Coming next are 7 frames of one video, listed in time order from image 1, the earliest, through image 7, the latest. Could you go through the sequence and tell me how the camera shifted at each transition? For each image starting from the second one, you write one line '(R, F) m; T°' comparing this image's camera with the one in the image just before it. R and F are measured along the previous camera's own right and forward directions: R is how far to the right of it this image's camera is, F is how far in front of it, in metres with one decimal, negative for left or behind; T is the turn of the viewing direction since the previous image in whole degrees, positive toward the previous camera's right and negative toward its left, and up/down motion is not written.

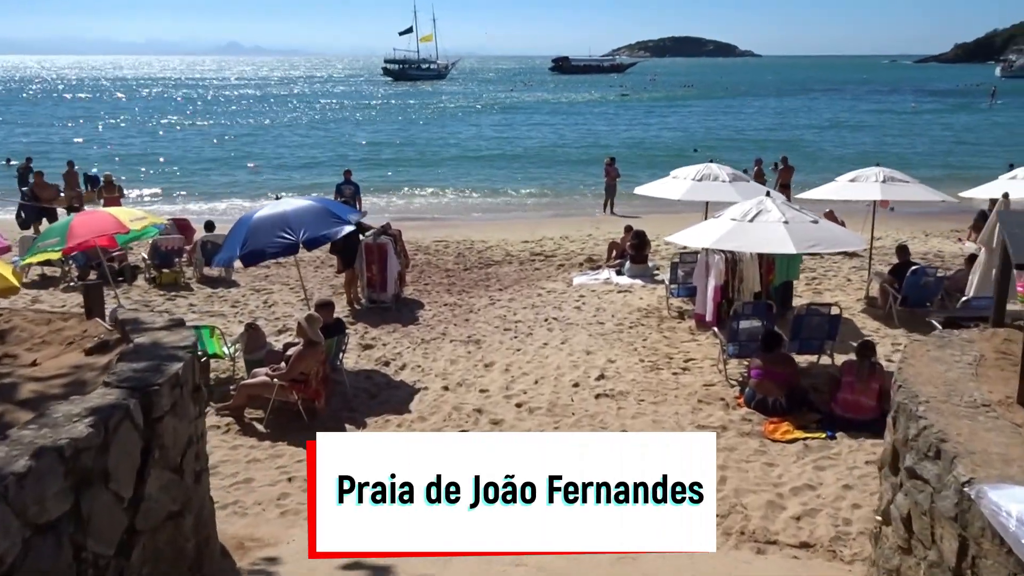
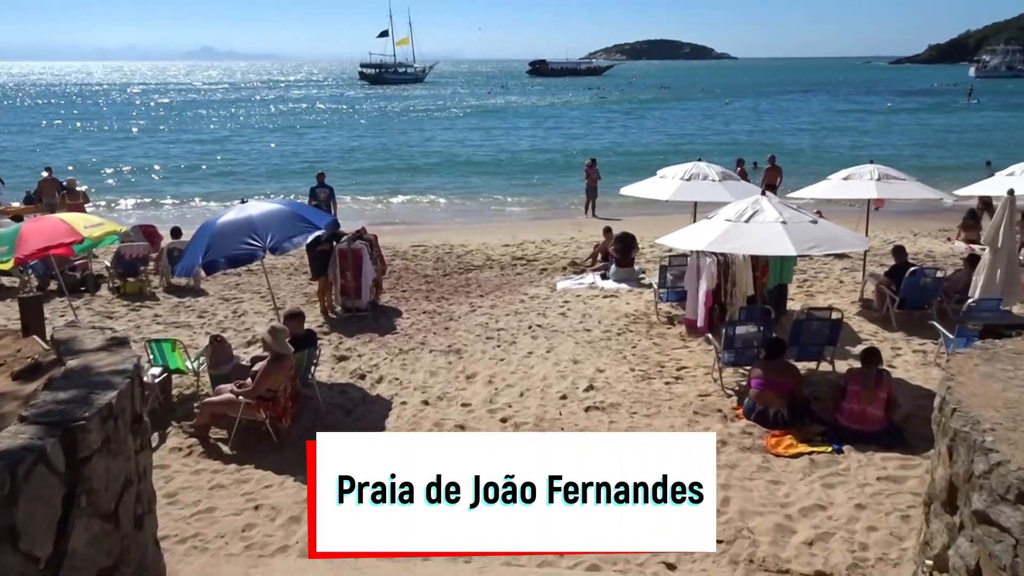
(0.0, +0.4) m; +1°
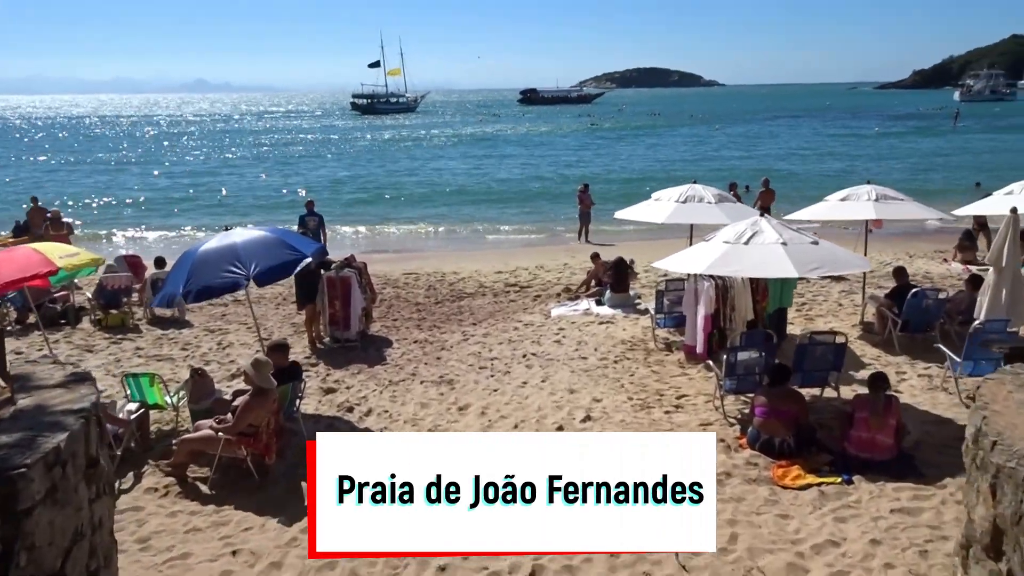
(0.0, +0.2) m; 0°
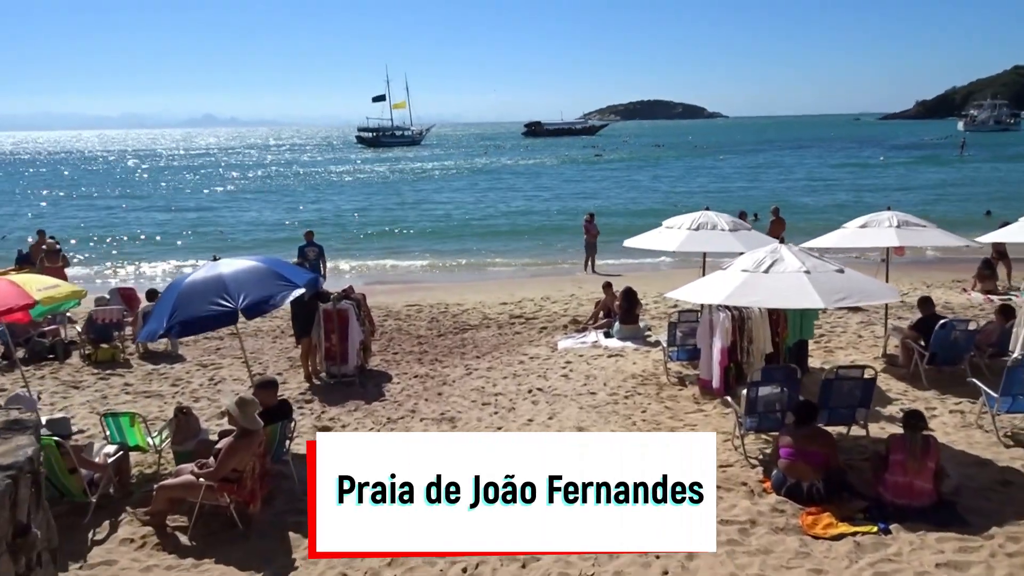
(0.0, +0.4) m; 0°
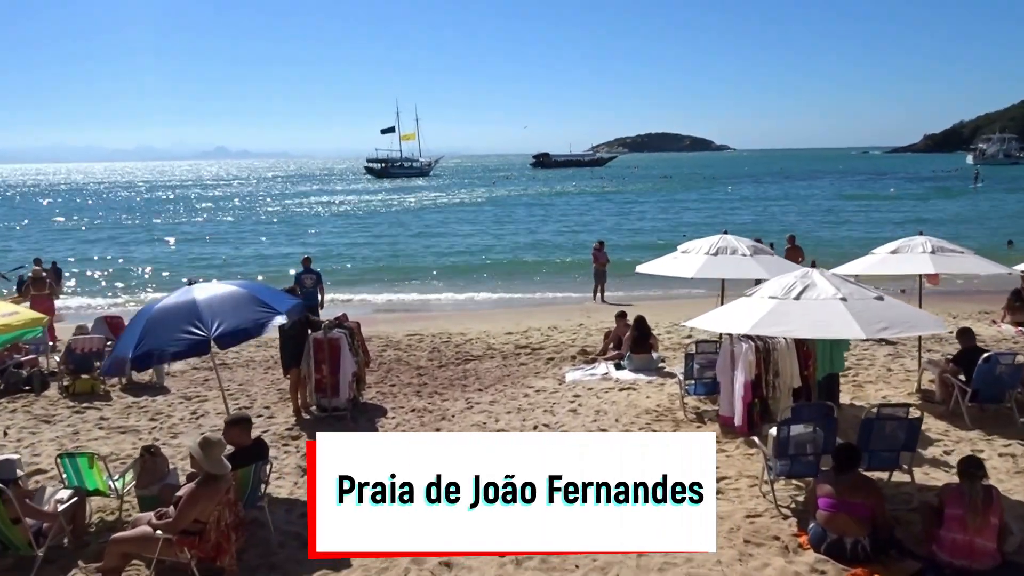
(0.0, +0.6) m; -1°
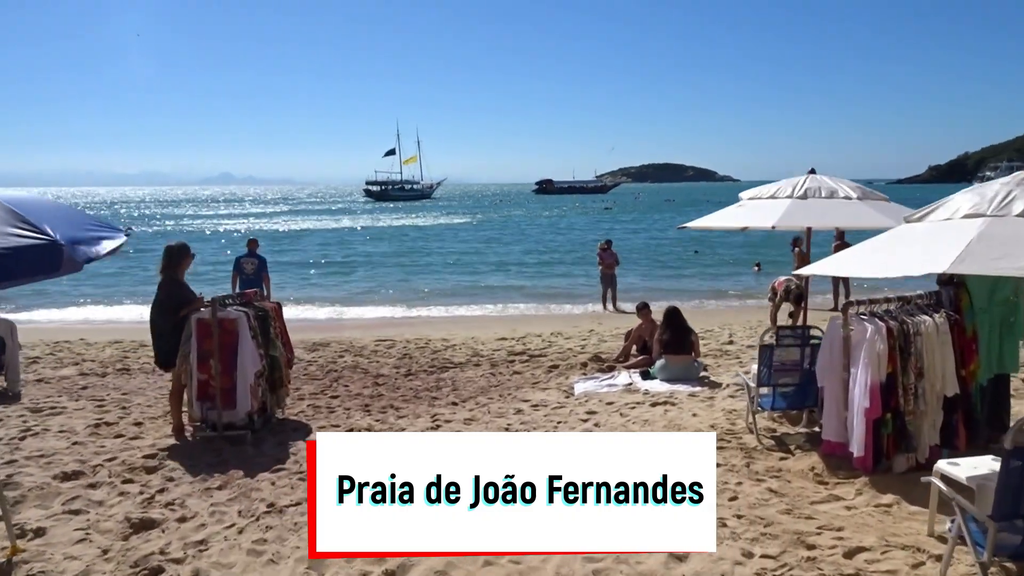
(+0.1, +2.6) m; 0°
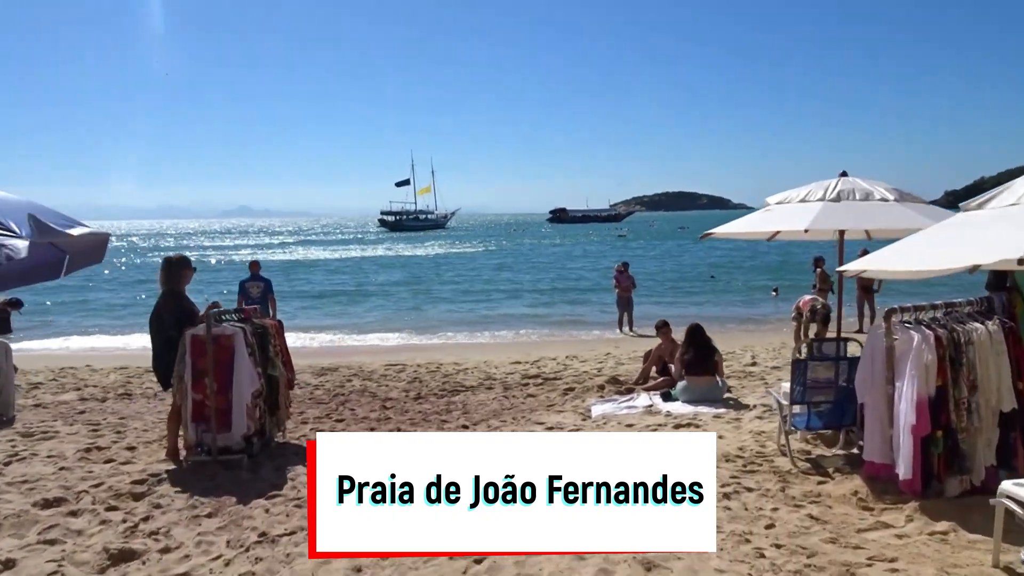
(0.0, +0.3) m; -1°
